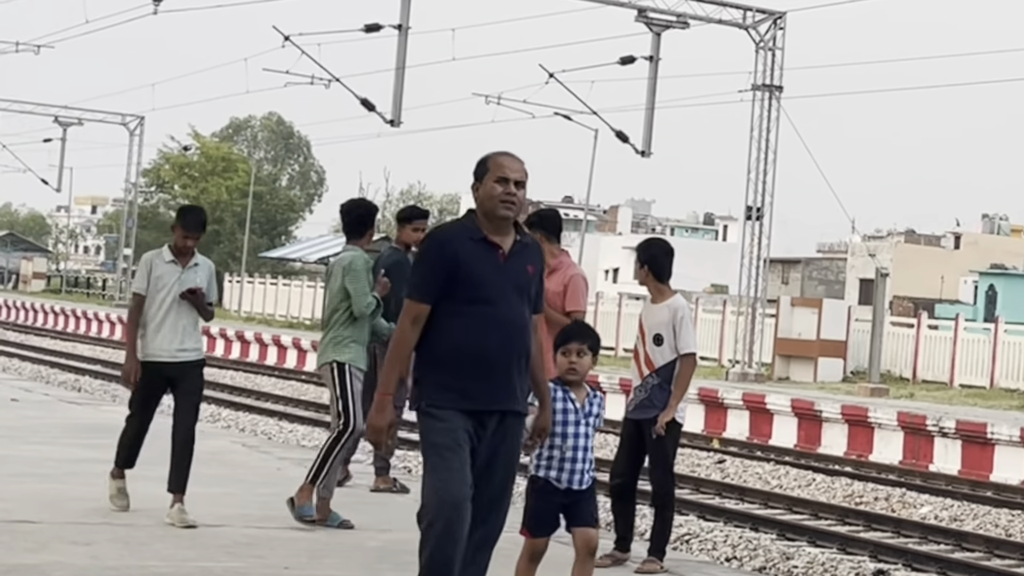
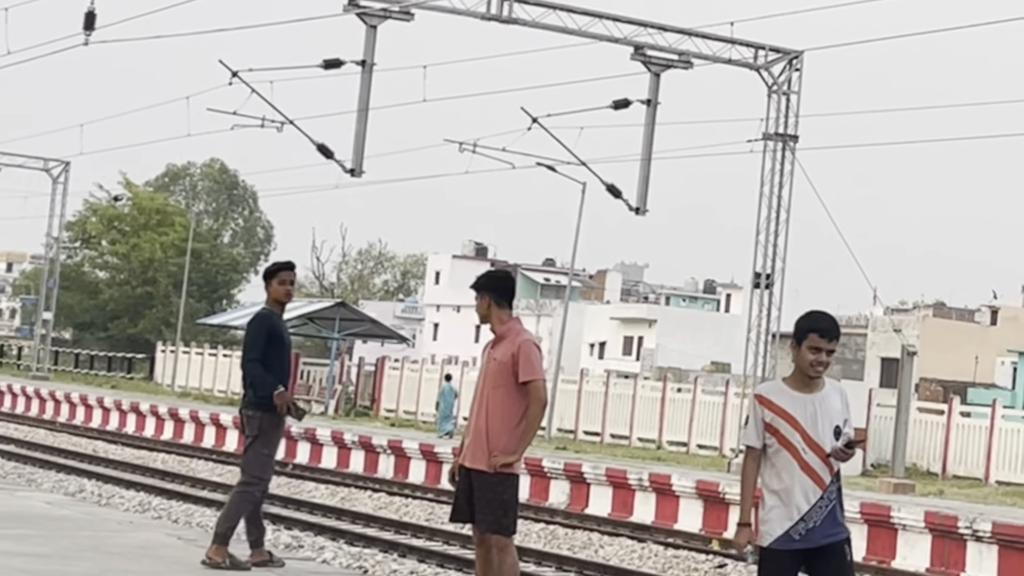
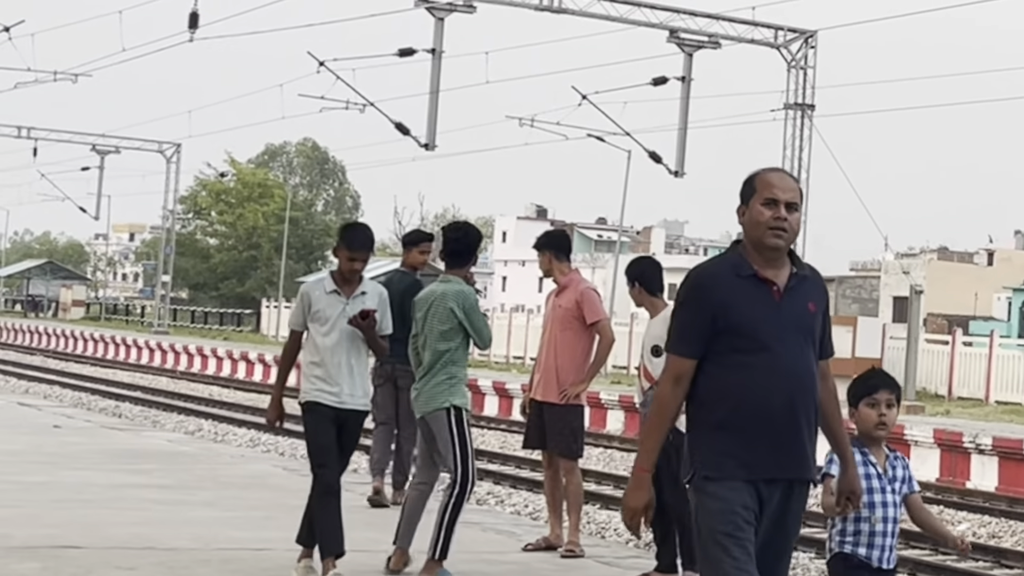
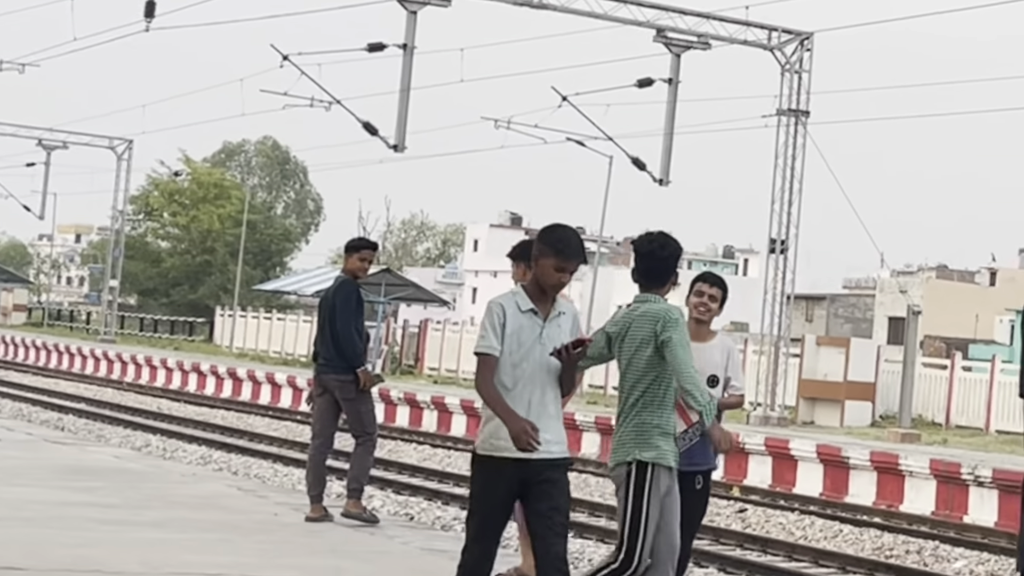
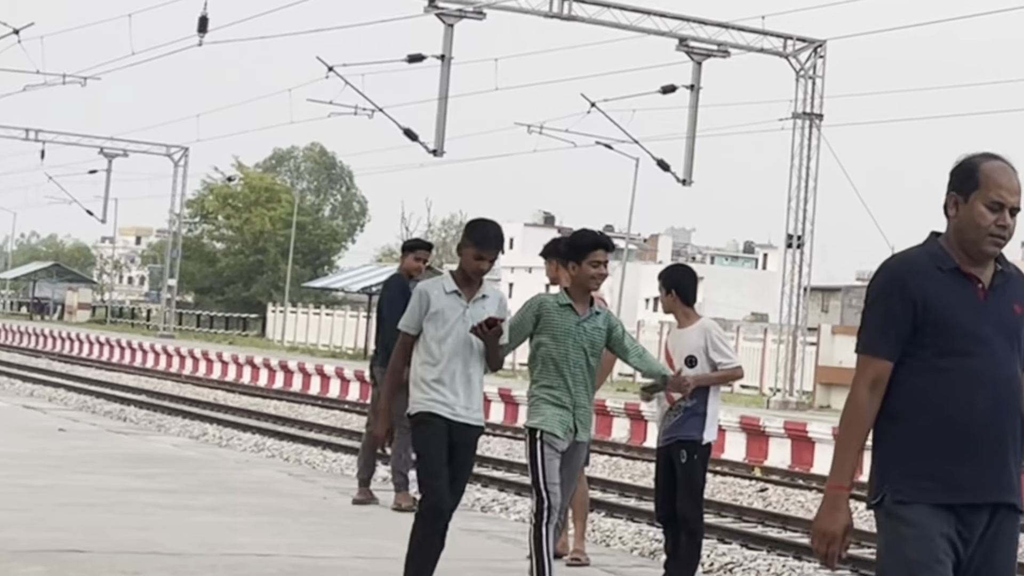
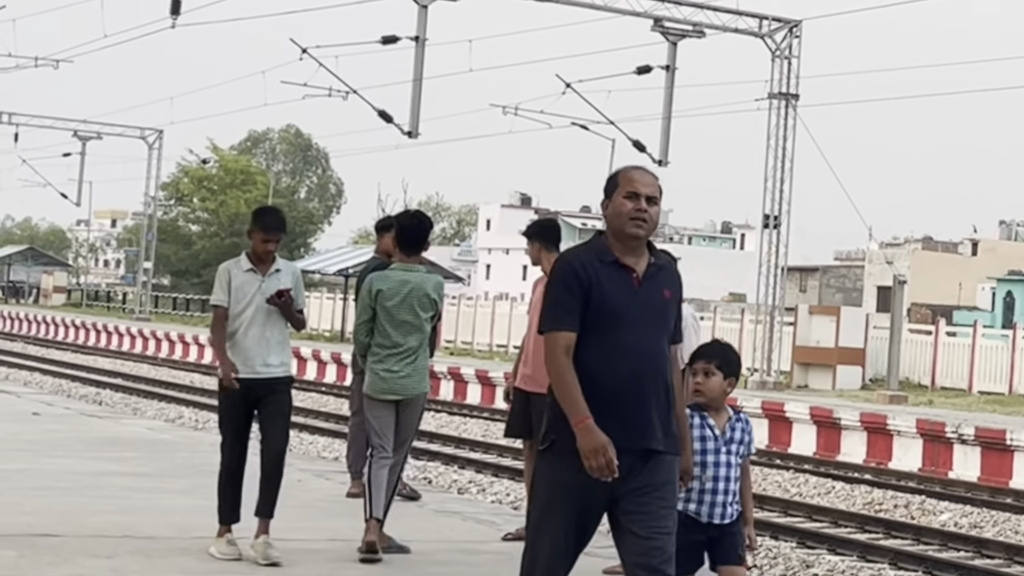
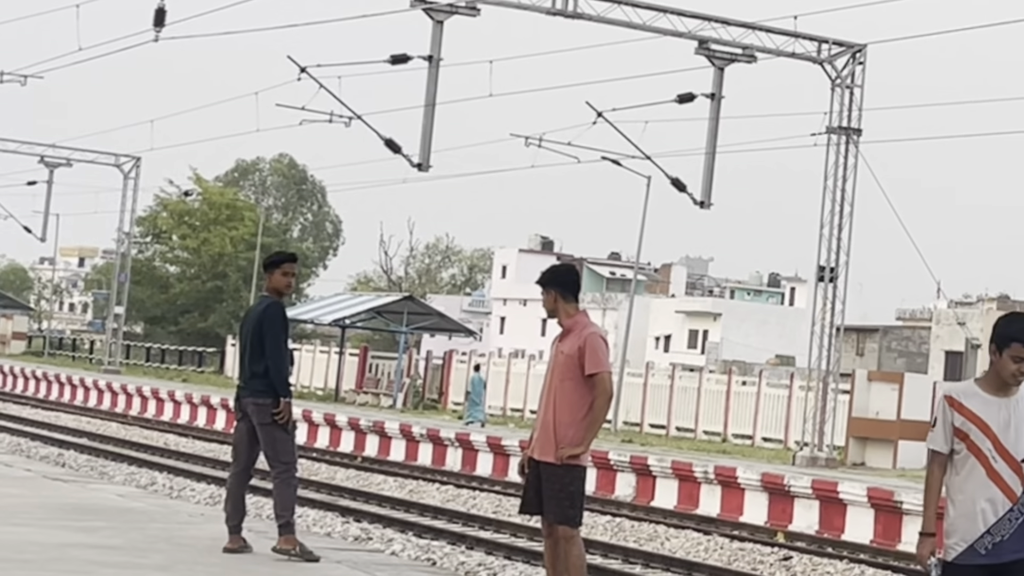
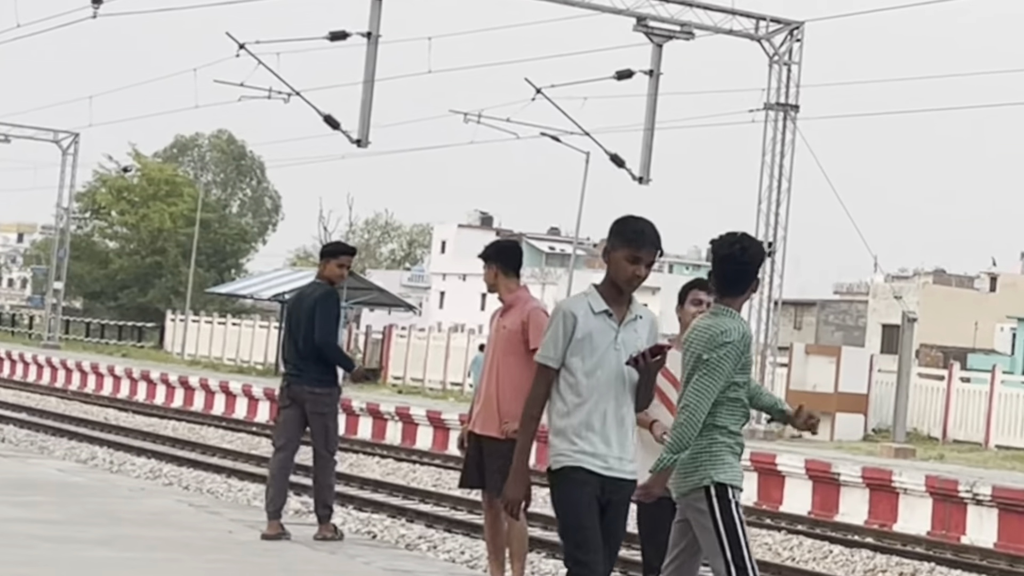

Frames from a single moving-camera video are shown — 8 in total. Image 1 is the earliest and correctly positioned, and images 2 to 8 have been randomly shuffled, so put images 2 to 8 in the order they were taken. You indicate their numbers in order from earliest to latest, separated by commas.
6, 3, 5, 4, 8, 2, 7
